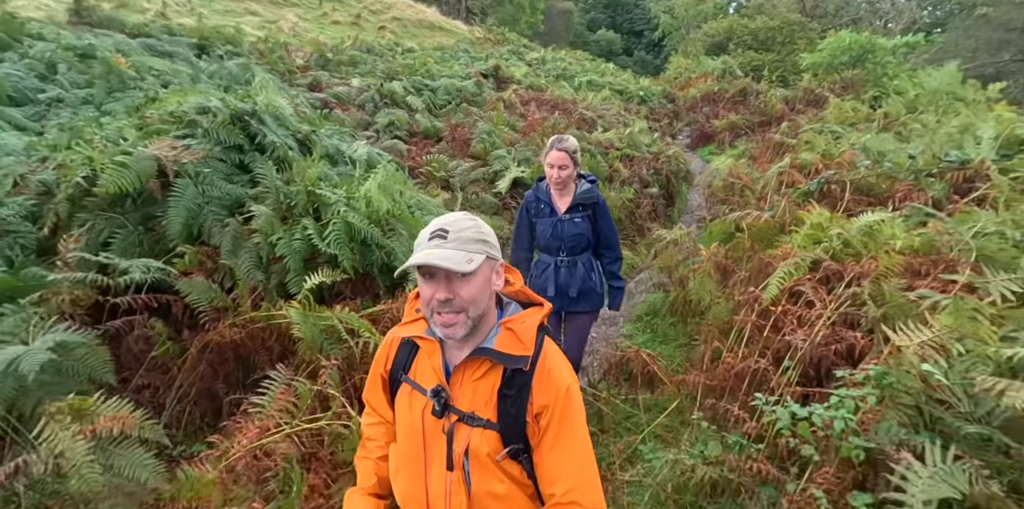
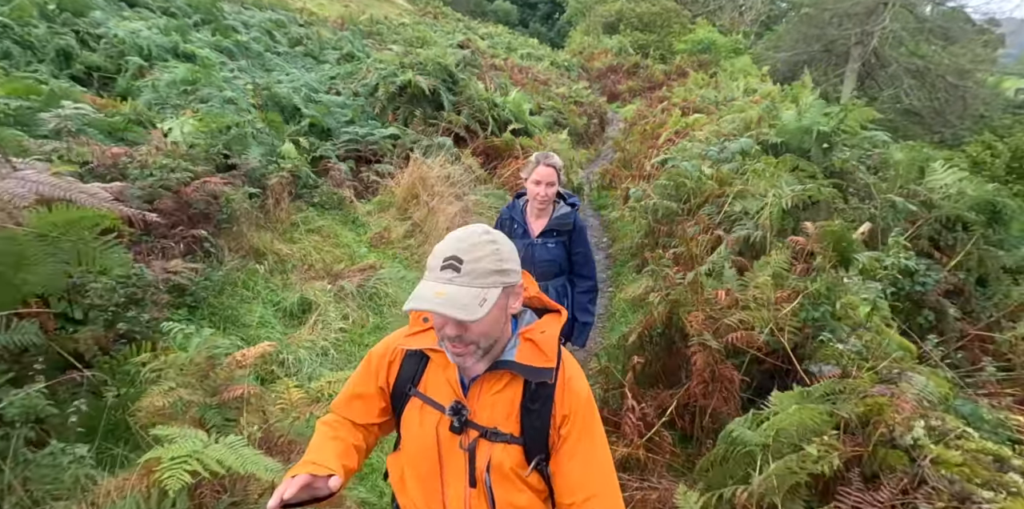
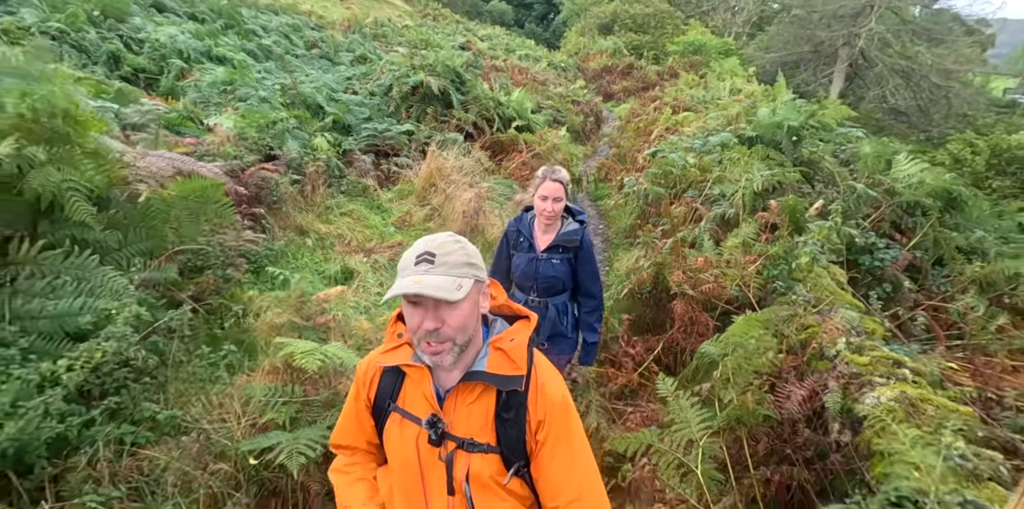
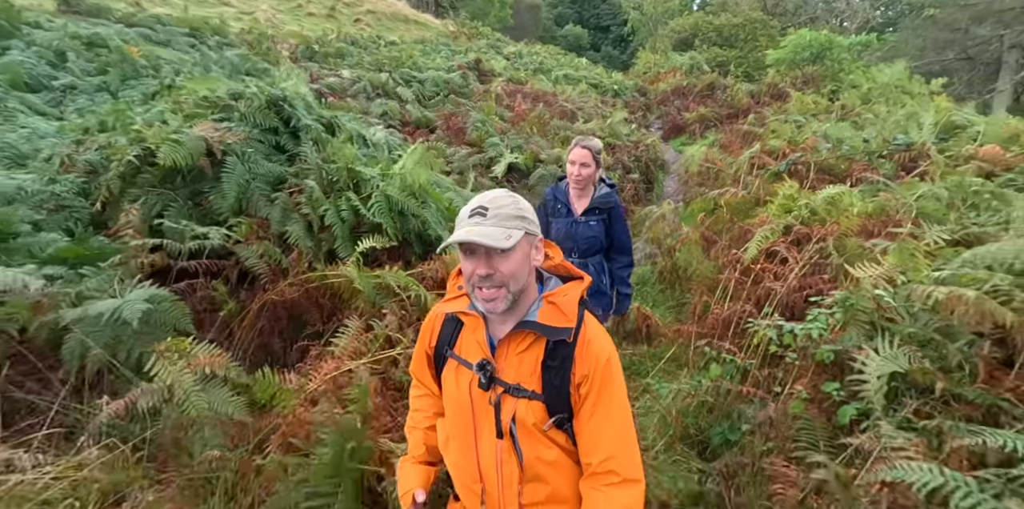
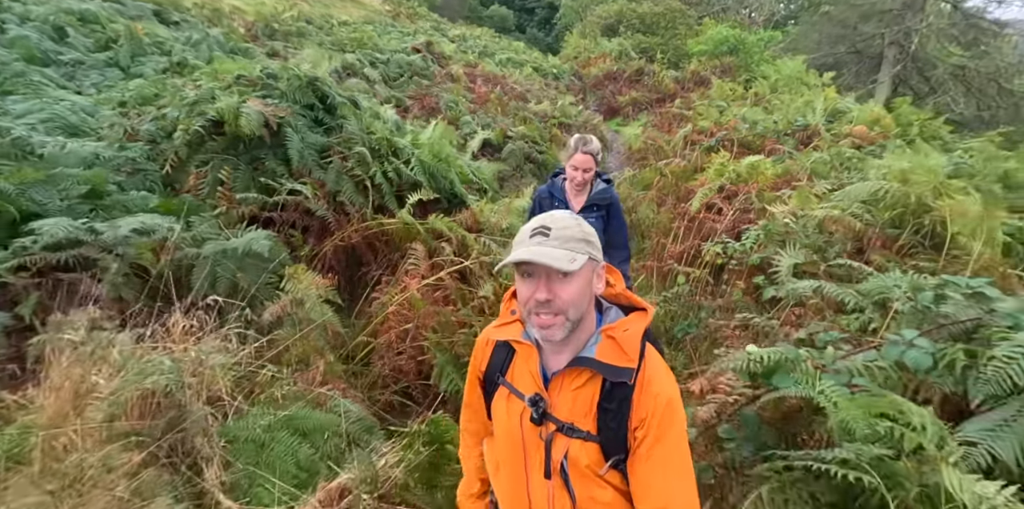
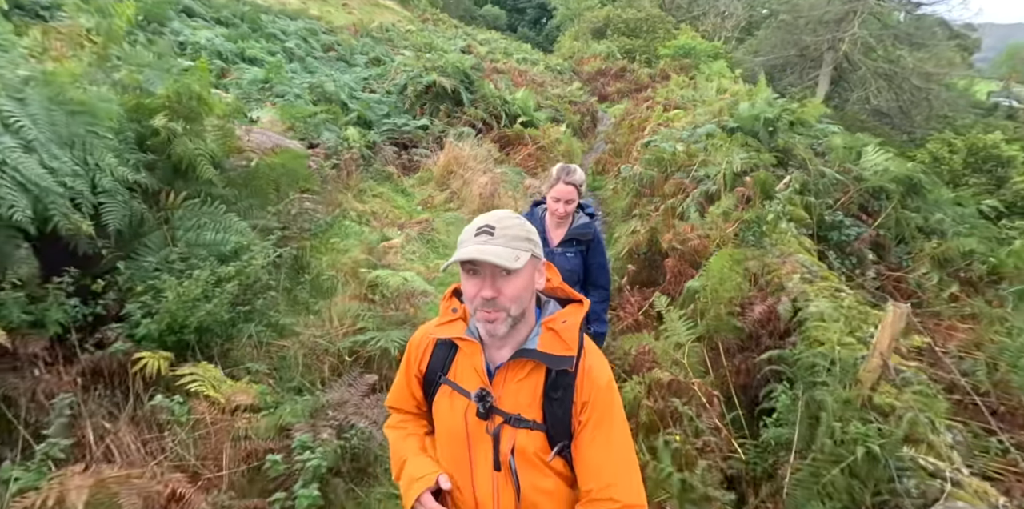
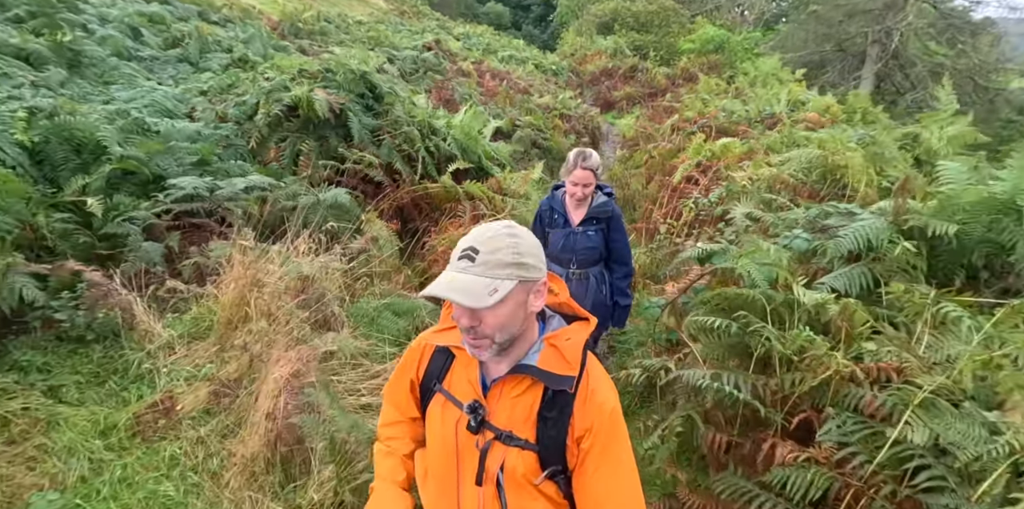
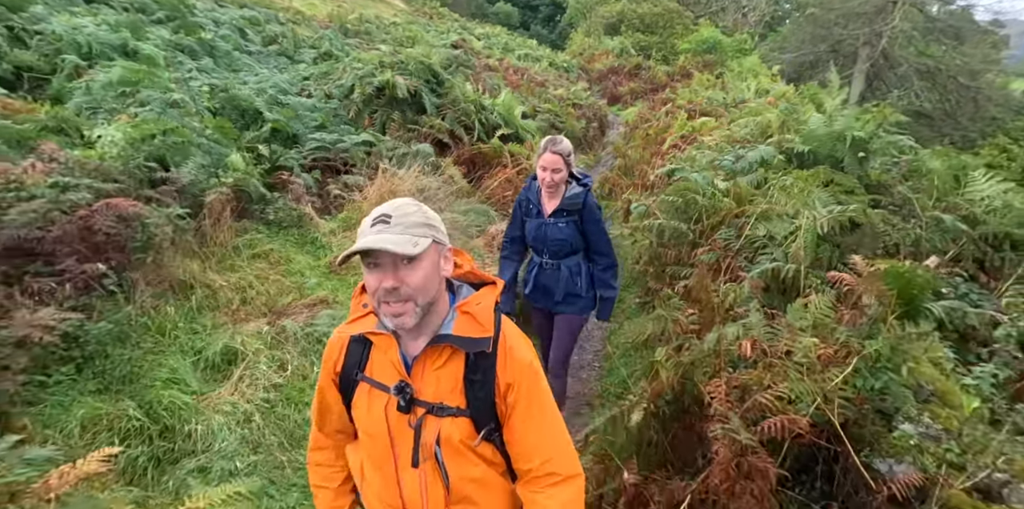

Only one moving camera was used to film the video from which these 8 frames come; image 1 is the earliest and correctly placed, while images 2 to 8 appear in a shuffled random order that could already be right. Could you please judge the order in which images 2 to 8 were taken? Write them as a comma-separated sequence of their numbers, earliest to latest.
4, 5, 7, 8, 2, 3, 6
